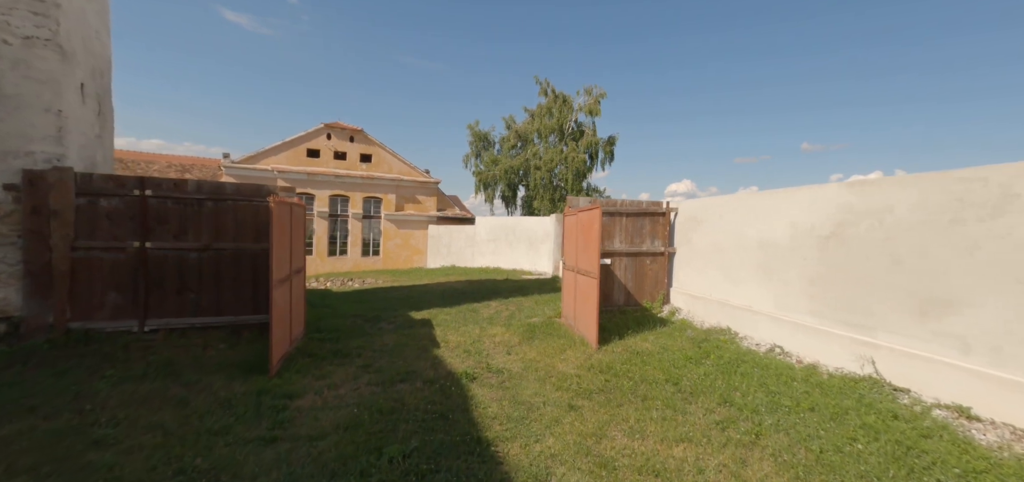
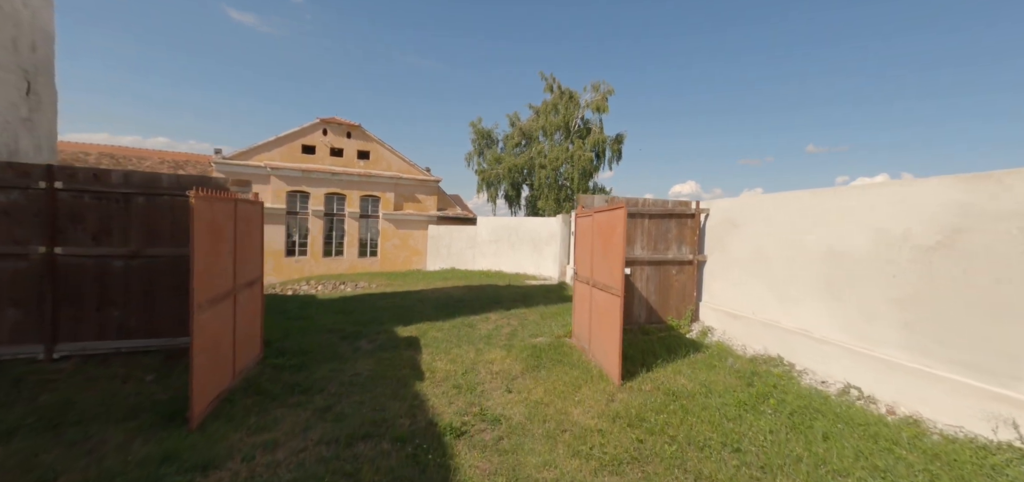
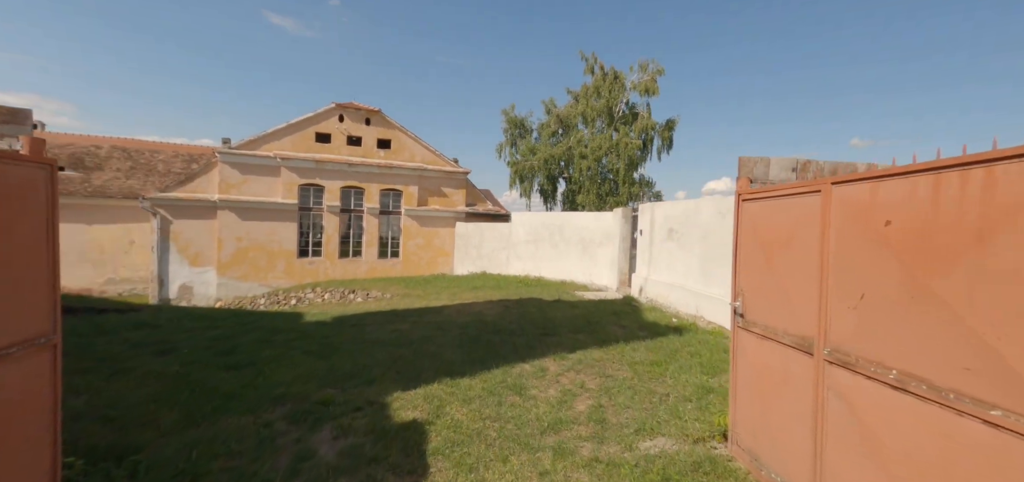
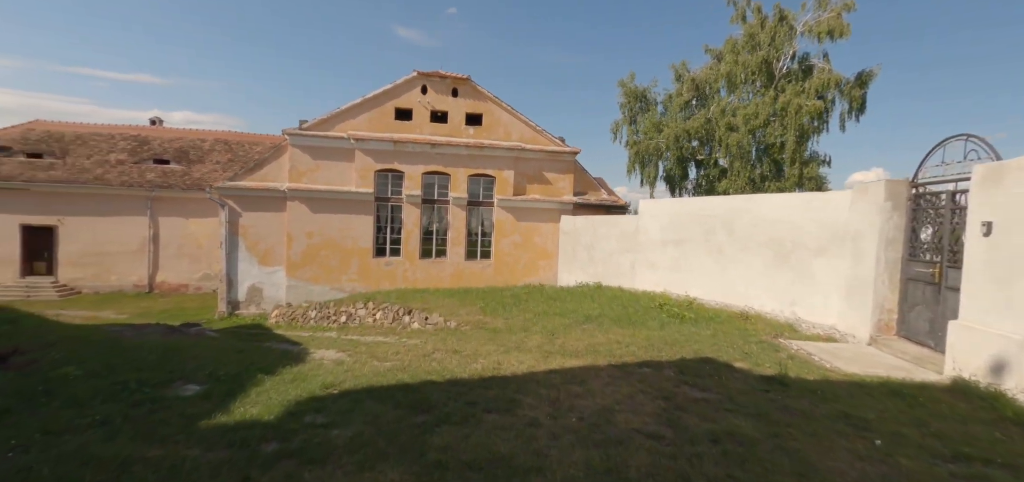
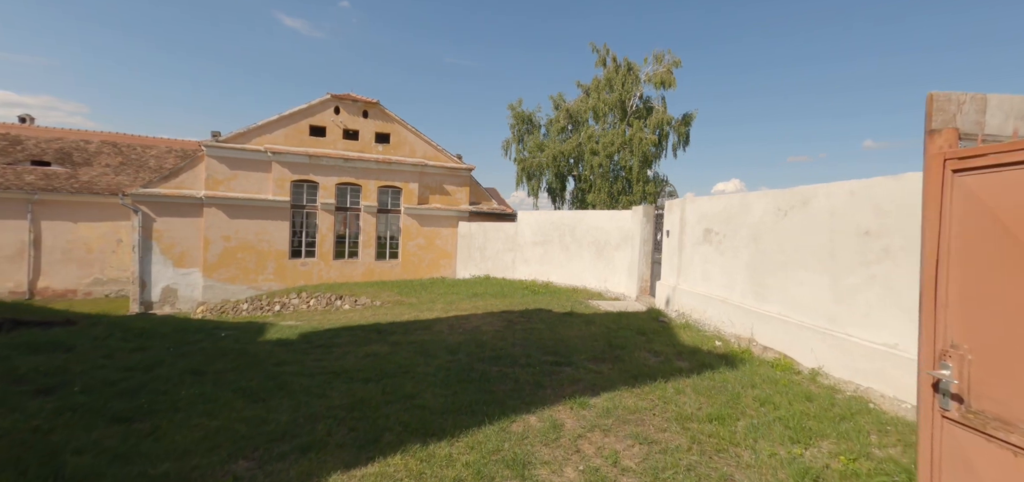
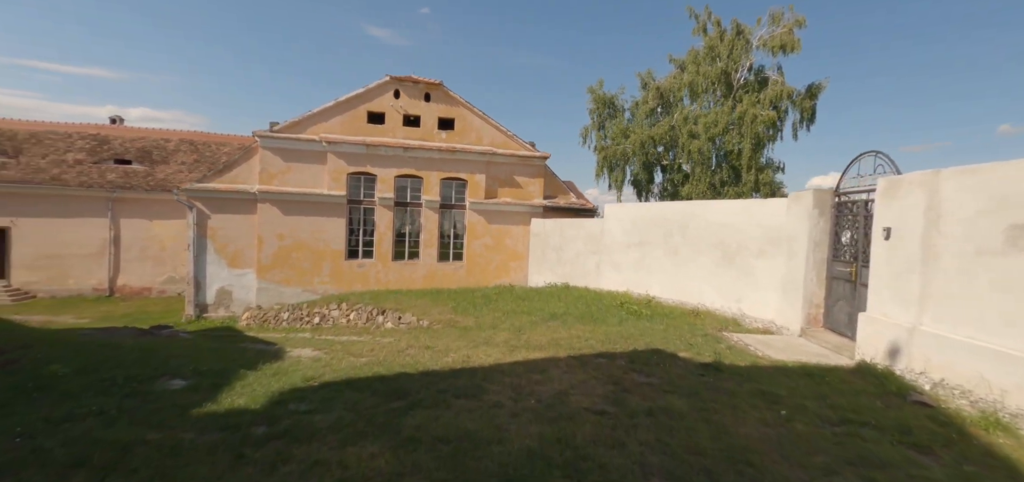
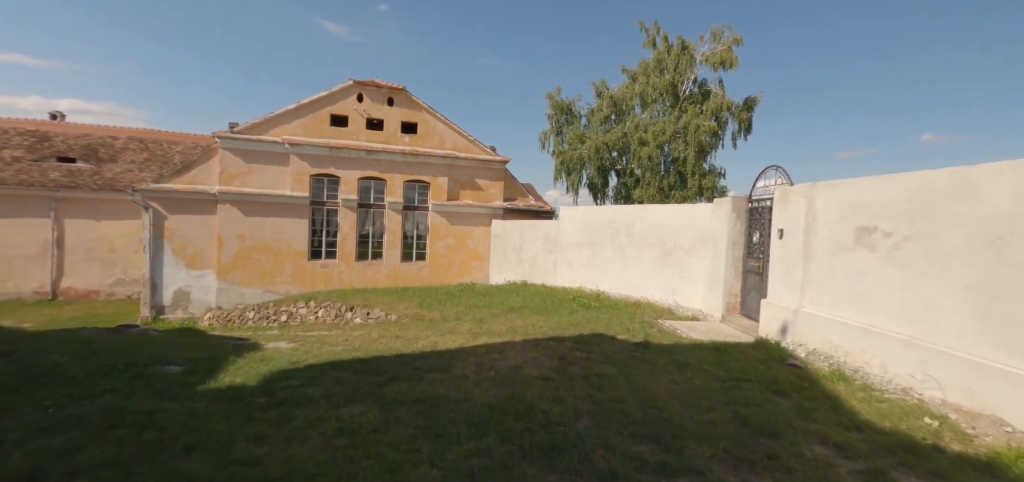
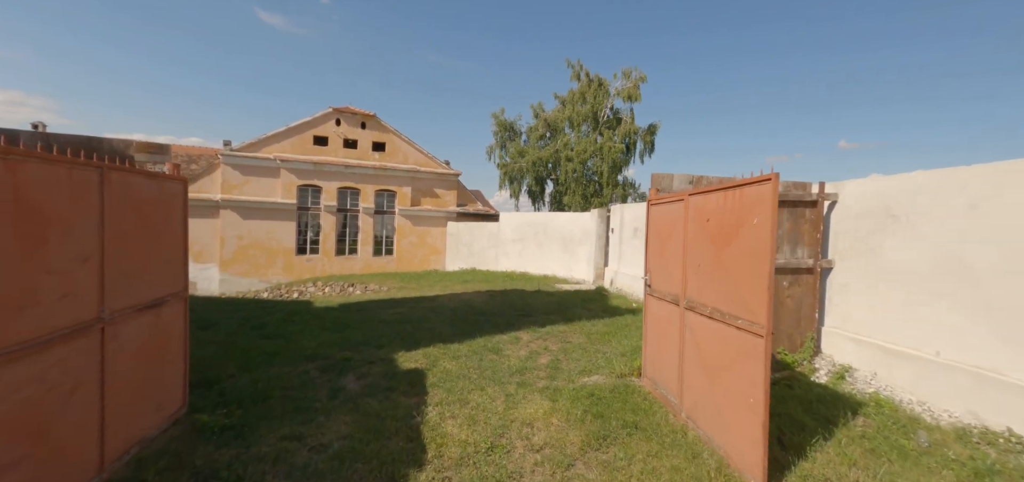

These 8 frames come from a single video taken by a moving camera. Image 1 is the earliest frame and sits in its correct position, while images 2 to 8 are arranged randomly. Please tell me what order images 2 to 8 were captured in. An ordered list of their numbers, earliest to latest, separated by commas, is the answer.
2, 8, 3, 5, 7, 6, 4
